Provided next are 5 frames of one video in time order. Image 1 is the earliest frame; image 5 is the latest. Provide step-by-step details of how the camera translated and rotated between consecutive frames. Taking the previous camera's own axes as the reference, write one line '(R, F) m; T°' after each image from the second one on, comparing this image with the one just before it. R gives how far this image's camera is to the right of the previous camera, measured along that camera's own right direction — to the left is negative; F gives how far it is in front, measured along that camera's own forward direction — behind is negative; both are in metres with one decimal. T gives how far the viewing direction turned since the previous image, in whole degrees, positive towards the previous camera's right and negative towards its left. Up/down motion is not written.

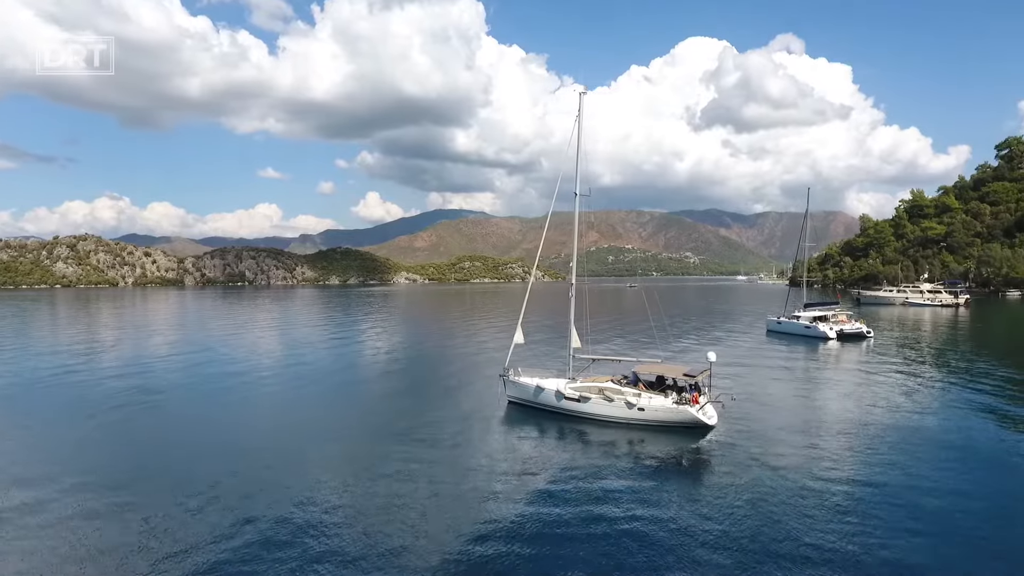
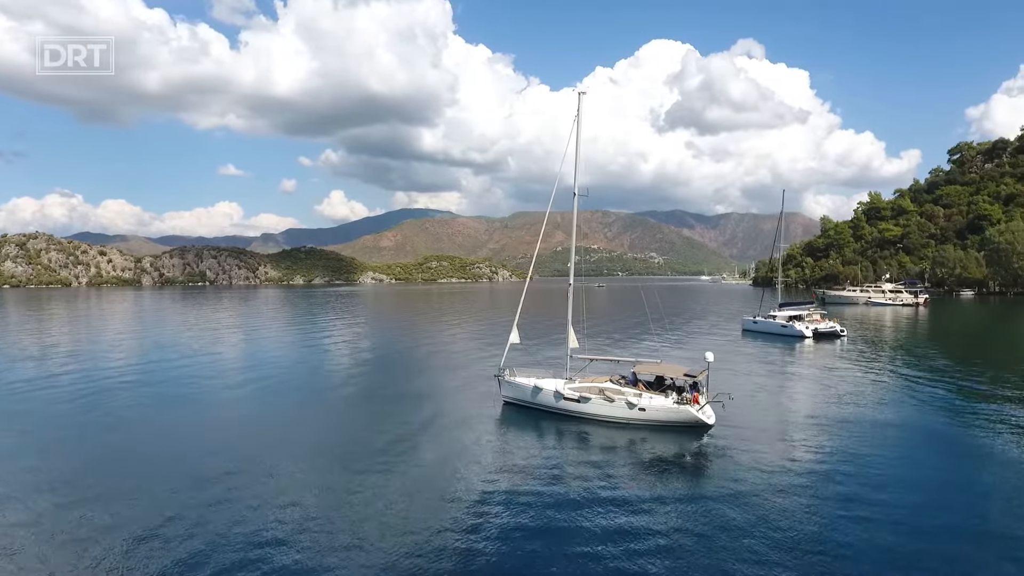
(-0.4, +0.5) m; +3°
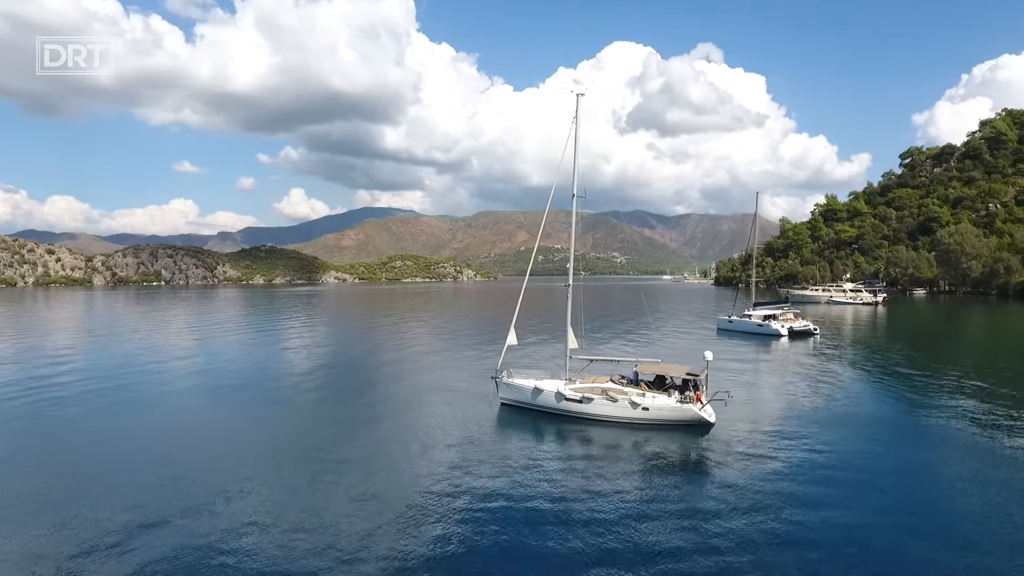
(-0.7, 0.0) m; +3°
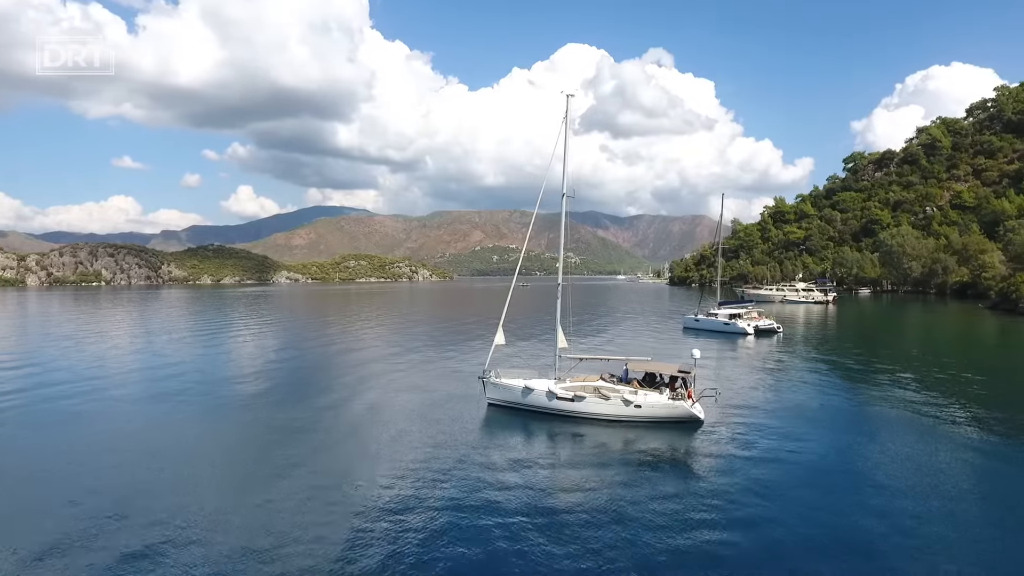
(-0.6, +0.1) m; +4°
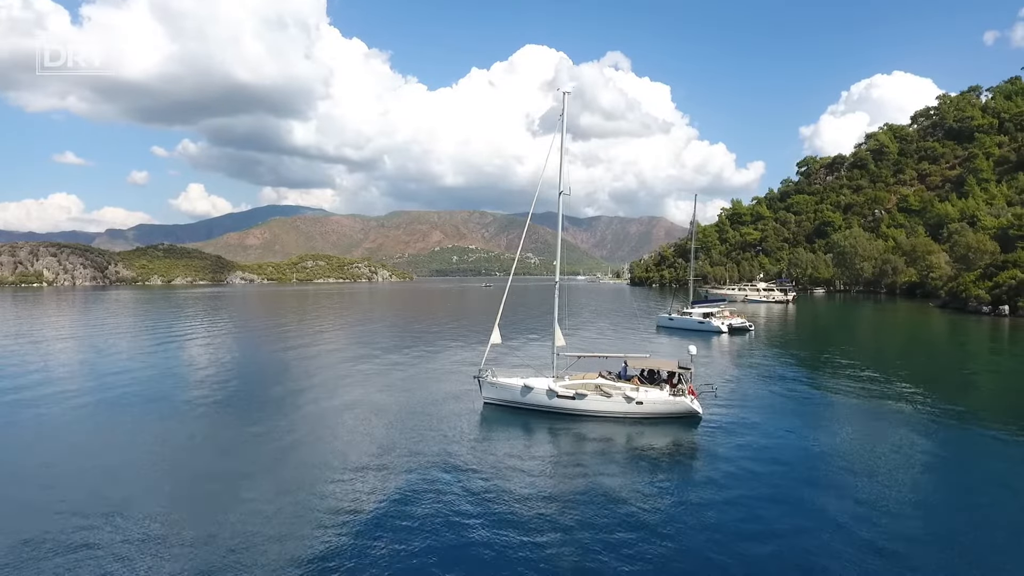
(-0.7, +0.1) m; +4°
